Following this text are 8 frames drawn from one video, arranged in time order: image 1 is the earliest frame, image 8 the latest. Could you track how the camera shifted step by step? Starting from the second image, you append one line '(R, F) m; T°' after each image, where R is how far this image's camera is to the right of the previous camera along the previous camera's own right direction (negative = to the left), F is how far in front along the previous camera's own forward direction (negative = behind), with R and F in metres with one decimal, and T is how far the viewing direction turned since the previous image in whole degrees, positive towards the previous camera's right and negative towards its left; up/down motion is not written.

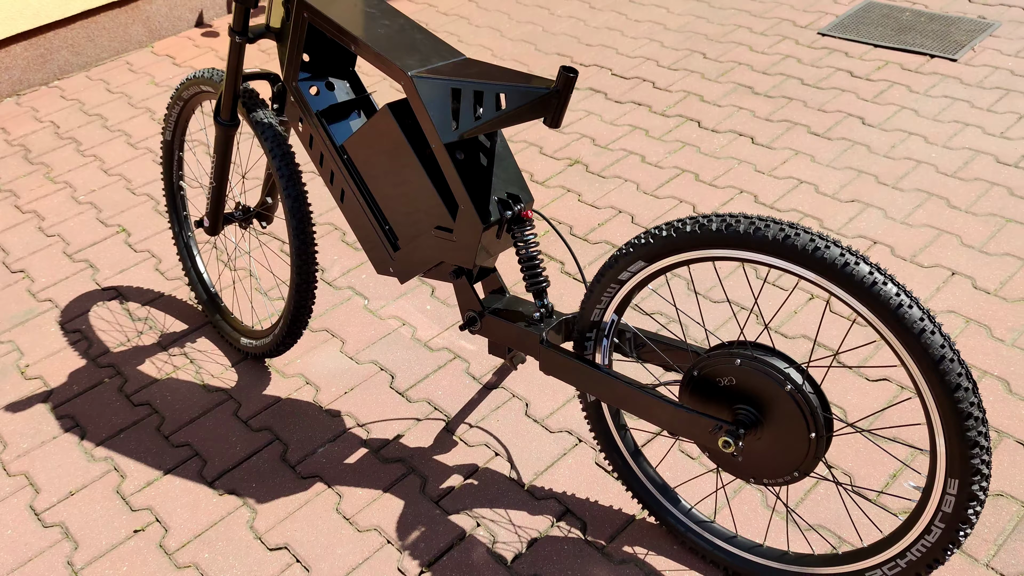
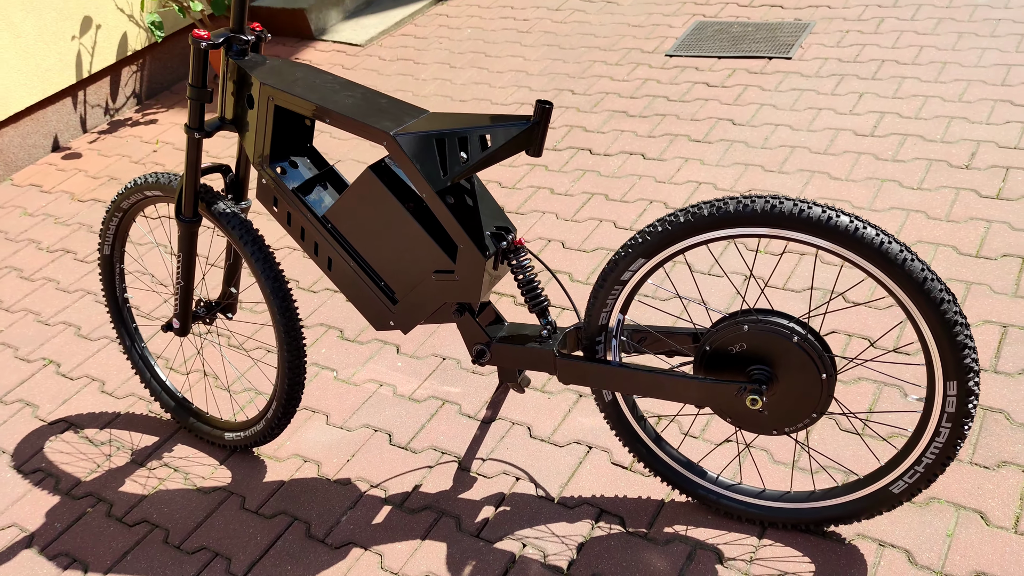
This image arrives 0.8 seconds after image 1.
(-0.4, -0.1) m; +10°
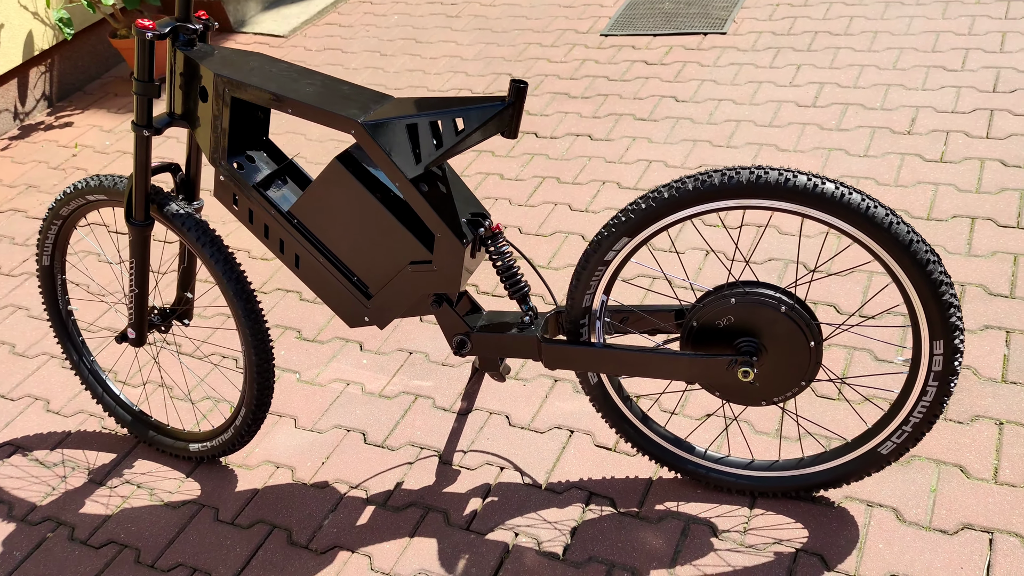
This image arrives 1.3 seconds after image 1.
(-0.1, +0.1) m; +5°
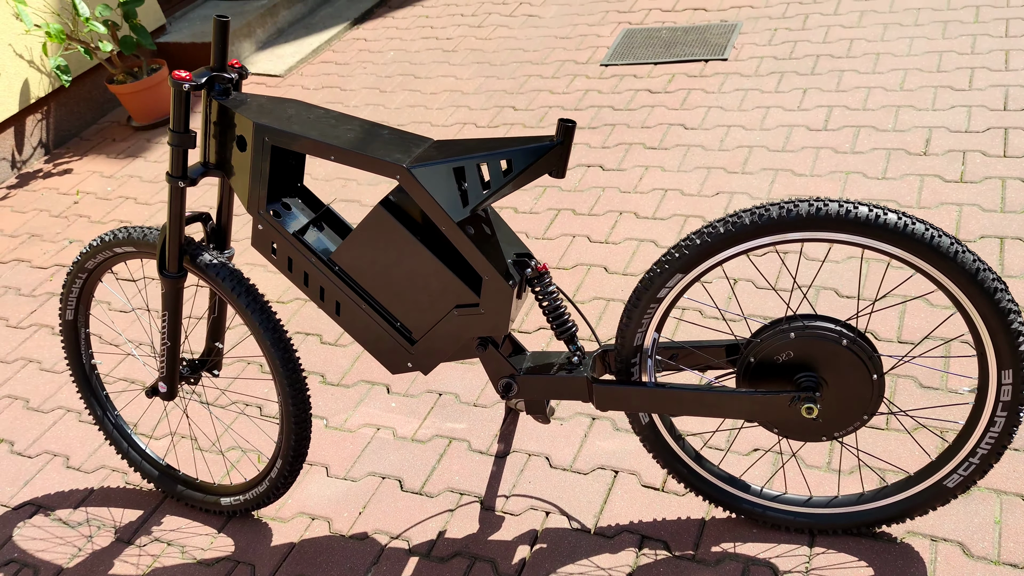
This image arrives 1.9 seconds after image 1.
(-0.2, +0.1) m; +1°
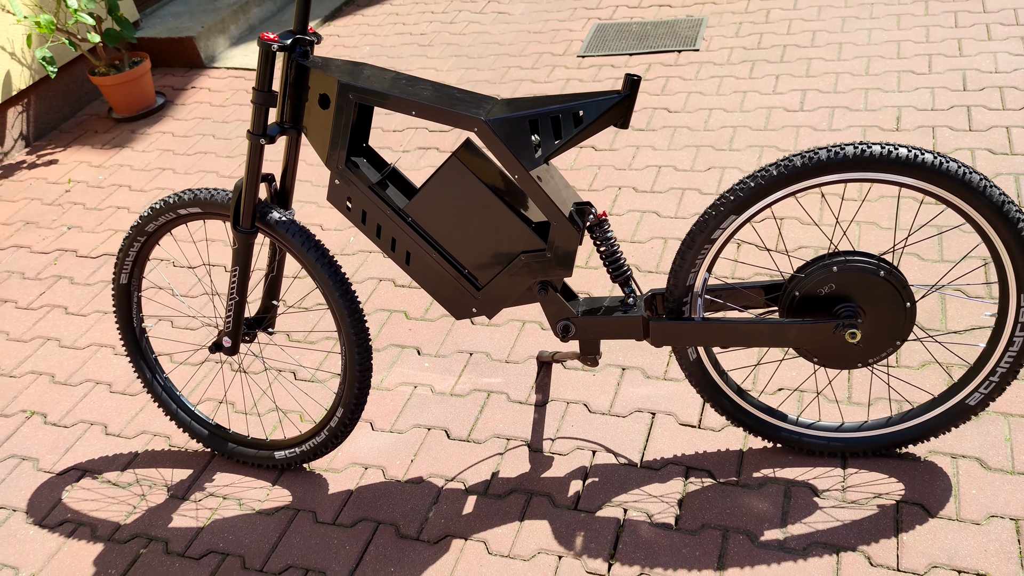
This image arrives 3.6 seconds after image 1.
(-0.4, -0.2) m; +4°
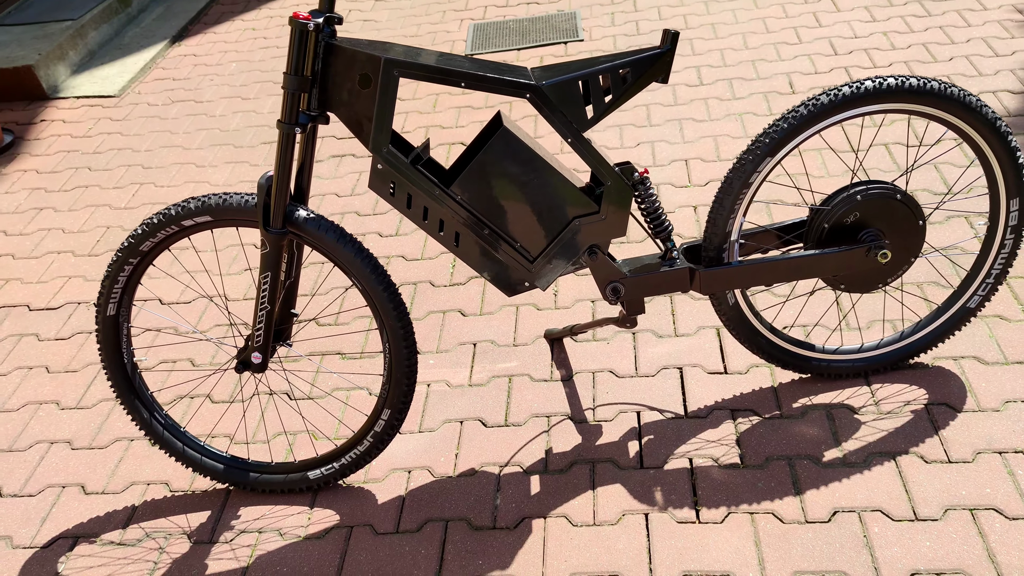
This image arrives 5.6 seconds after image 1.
(-0.7, +0.1) m; +13°
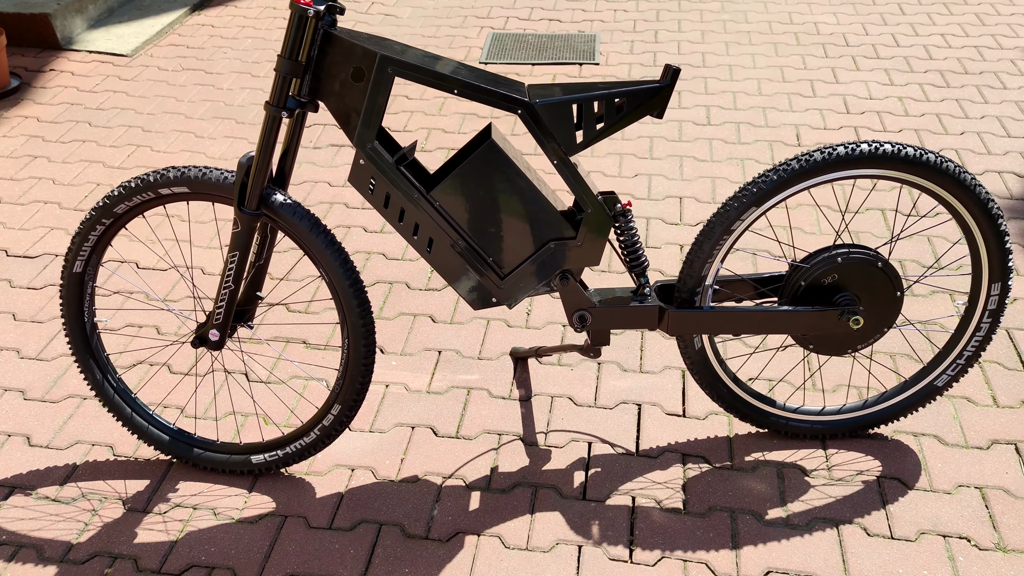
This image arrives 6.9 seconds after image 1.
(+0.1, 0.0) m; 0°
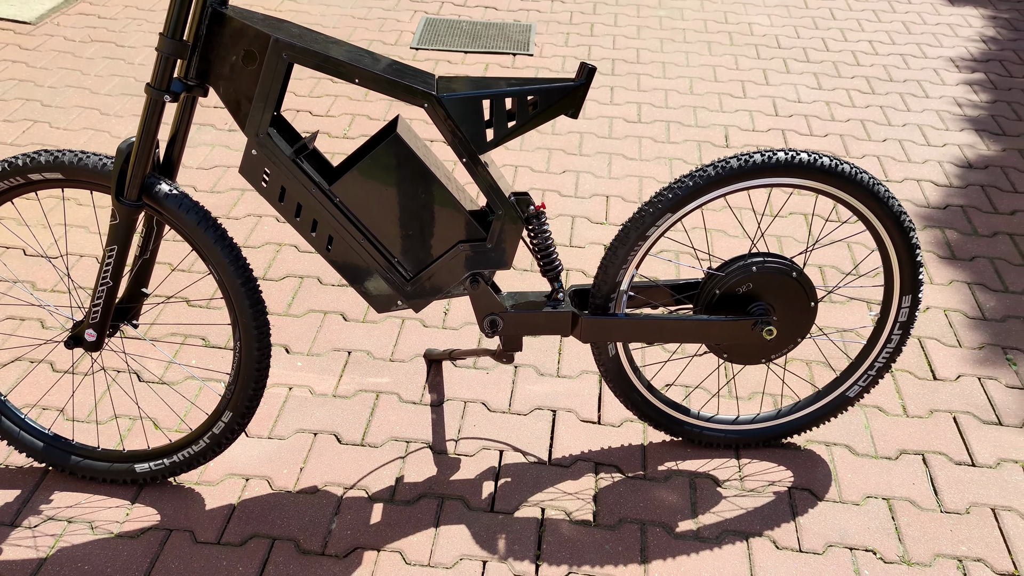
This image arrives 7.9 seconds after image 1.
(+0.1, +0.1) m; +5°
